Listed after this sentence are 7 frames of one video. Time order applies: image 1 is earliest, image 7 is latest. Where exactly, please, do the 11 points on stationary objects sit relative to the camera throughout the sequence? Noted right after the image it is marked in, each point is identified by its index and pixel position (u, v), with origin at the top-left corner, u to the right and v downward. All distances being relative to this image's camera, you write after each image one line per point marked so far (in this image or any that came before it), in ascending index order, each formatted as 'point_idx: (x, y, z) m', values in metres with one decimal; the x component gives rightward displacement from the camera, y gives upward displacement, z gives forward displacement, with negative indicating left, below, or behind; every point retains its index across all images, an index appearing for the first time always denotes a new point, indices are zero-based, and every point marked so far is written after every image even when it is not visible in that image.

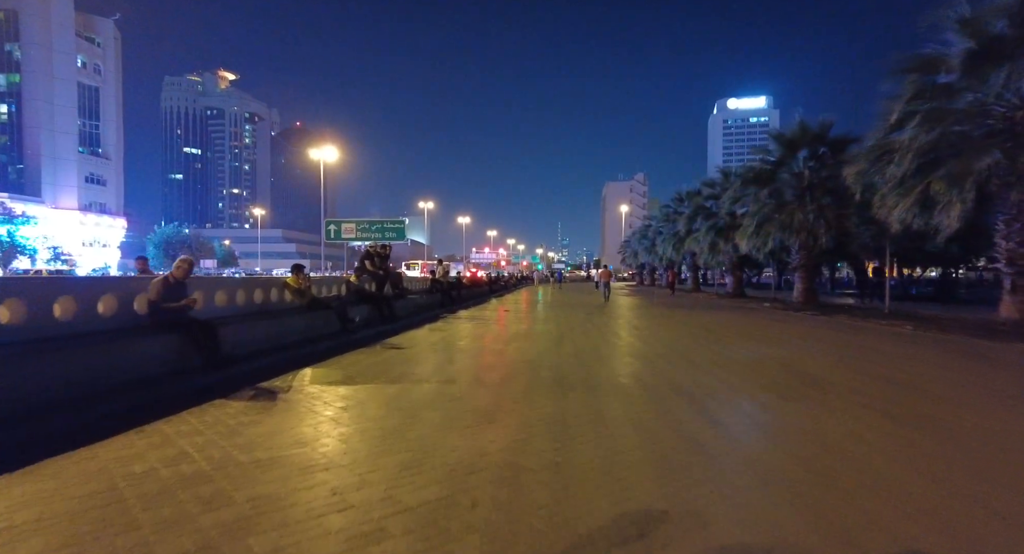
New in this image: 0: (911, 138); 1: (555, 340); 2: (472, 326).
0: (+10.2, +3.5, +13.8) m
1: (+1.4, -2.1, +18.4) m
2: (-1.3, -1.7, +18.9) m
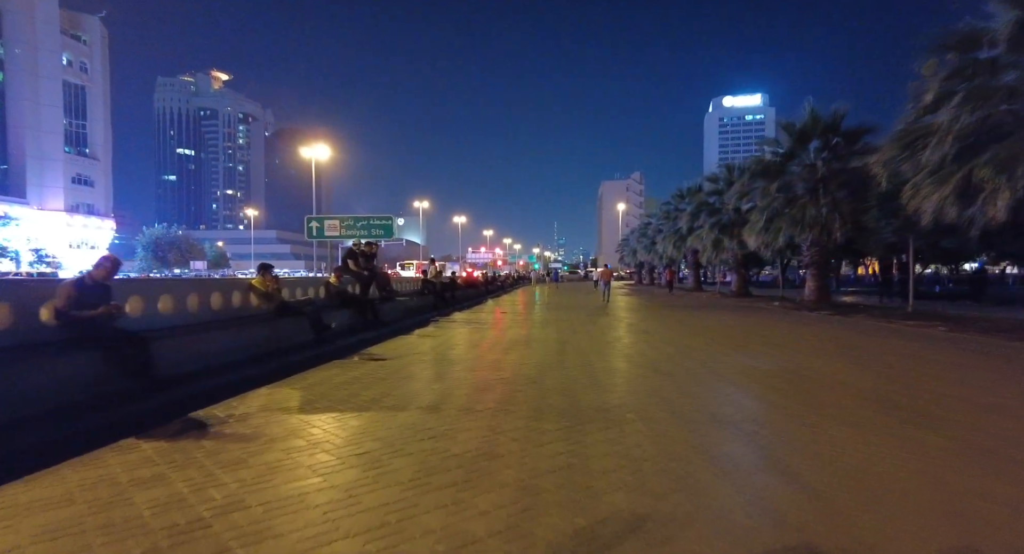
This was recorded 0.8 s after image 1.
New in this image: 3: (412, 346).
0: (+10.1, +3.6, +12.4) m
1: (+1.4, -2.1, +17.0) m
2: (-1.4, -1.7, +17.6) m
3: (-2.2, -1.5, +13.0) m
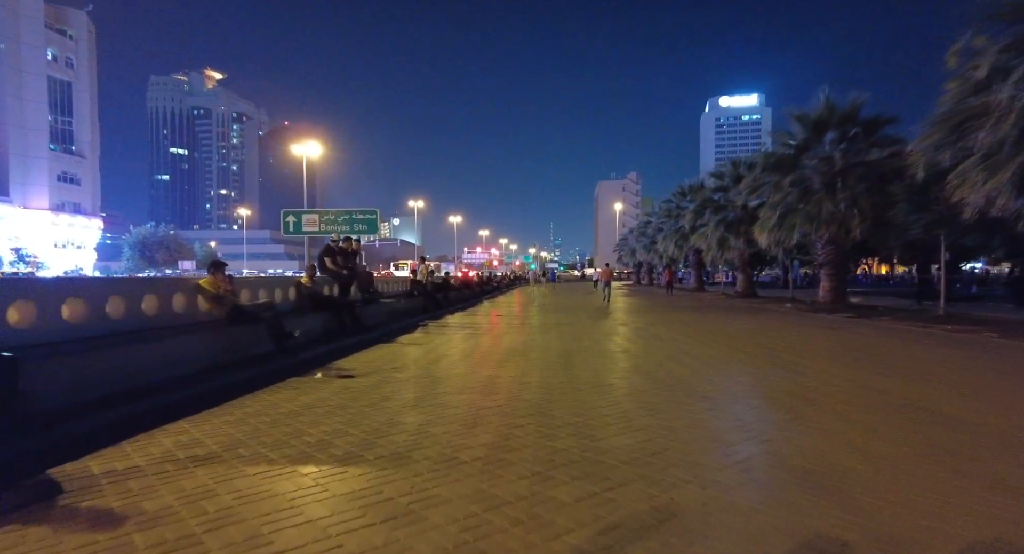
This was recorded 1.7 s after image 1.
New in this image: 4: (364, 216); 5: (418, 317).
0: (+10.1, +3.6, +10.9) m
1: (+1.3, -2.0, +15.4) m
2: (-1.5, -1.7, +16.0) m
3: (-2.2, -1.5, +11.4) m
4: (-5.0, +2.0, +18.0) m
5: (-3.3, -1.4, +19.1) m
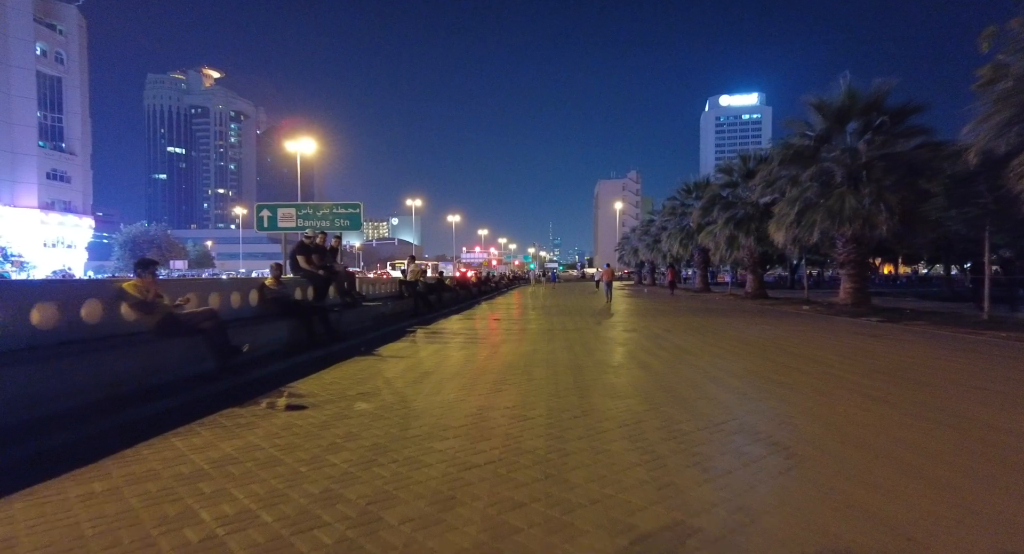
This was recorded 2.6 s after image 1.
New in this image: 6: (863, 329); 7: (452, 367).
0: (+10.0, +3.6, +9.3) m
1: (+1.2, -2.1, +13.8) m
2: (-1.5, -1.7, +14.3) m
3: (-2.3, -1.5, +9.7) m
4: (-5.0, +2.0, +16.3) m
5: (-3.4, -1.4, +17.4) m
6: (+12.9, -1.9, +19.9) m
7: (-1.2, -1.7, +10.8) m
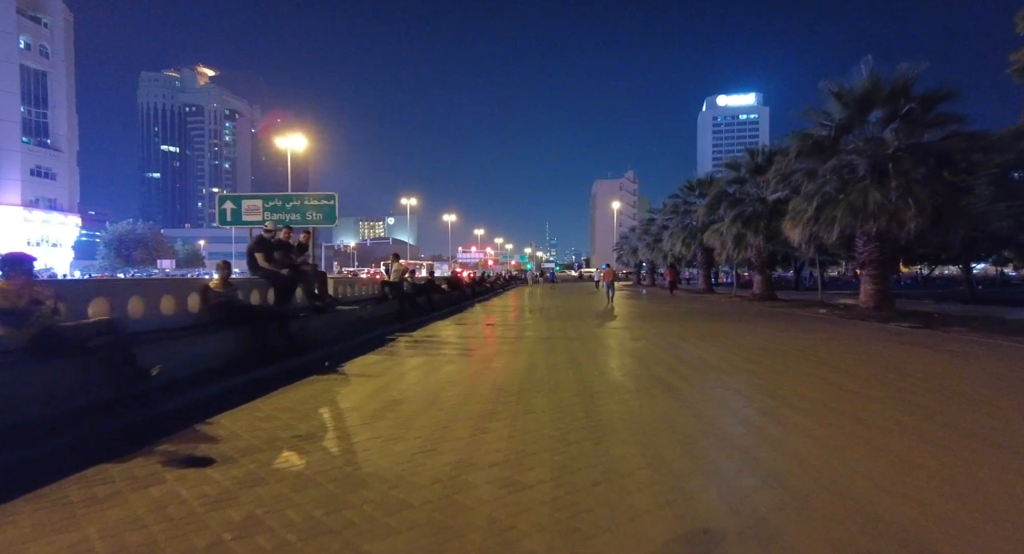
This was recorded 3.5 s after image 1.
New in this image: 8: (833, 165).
0: (+9.9, +3.6, +7.7) m
1: (+1.1, -2.1, +12.1) m
2: (-1.7, -1.7, +12.6) m
3: (-2.4, -1.6, +8.0) m
4: (-5.2, +2.0, +14.6) m
5: (-3.5, -1.4, +15.7) m
6: (+12.8, -2.0, +18.3) m
7: (-1.3, -1.7, +9.1) m
8: (+11.8, +4.1, +20.0) m
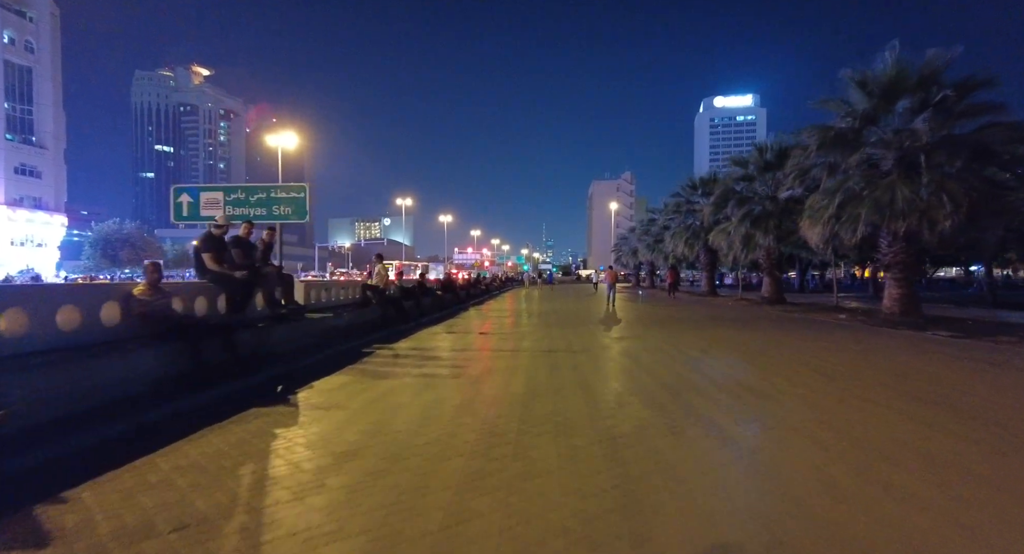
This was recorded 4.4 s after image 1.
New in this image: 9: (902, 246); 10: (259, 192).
0: (+9.9, +3.5, +6.1) m
1: (+1.0, -2.2, +10.4) m
2: (-1.7, -1.8, +10.9) m
3: (-2.4, -1.6, +6.3) m
4: (-5.3, +1.9, +12.9) m
5: (-3.6, -1.5, +14.0) m
6: (+12.6, -2.1, +16.7) m
7: (-1.4, -1.8, +7.4) m
8: (+11.7, +4.0, +18.4) m
9: (+13.6, +1.0, +19.0) m
10: (-5.9, +2.0, +12.8) m
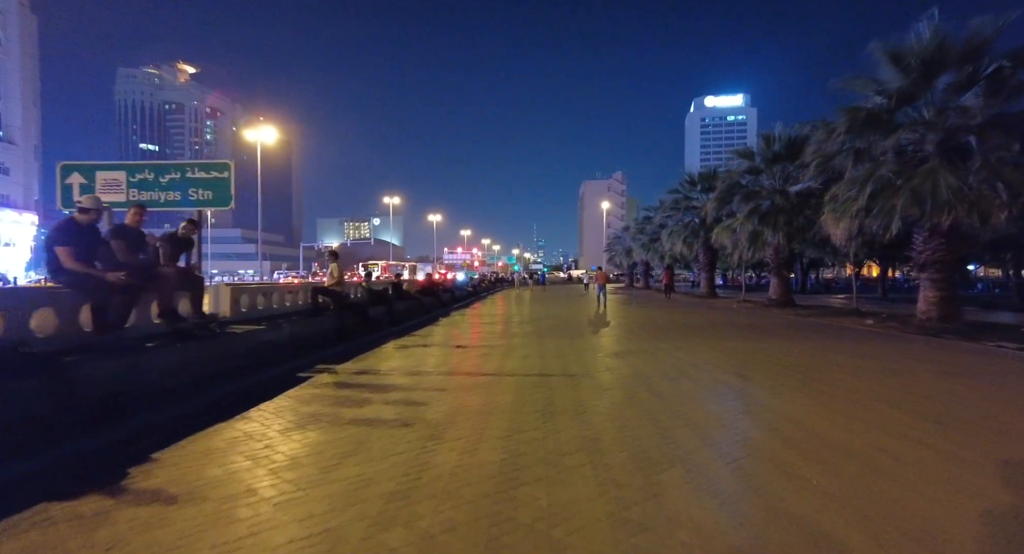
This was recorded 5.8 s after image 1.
0: (+9.7, +3.5, +3.8) m
1: (+0.7, -2.2, +8.0) m
2: (-2.0, -1.9, +8.4) m
3: (-2.7, -1.7, +3.8) m
4: (-5.6, +1.9, +10.4) m
5: (-3.9, -1.5, +11.5) m
6: (+12.3, -2.1, +14.5) m
7: (-1.6, -1.8, +4.9) m
8: (+11.3, +4.0, +16.1) m
9: (+13.2, +1.0, +16.7) m
10: (-6.2, +1.9, +10.2) m
